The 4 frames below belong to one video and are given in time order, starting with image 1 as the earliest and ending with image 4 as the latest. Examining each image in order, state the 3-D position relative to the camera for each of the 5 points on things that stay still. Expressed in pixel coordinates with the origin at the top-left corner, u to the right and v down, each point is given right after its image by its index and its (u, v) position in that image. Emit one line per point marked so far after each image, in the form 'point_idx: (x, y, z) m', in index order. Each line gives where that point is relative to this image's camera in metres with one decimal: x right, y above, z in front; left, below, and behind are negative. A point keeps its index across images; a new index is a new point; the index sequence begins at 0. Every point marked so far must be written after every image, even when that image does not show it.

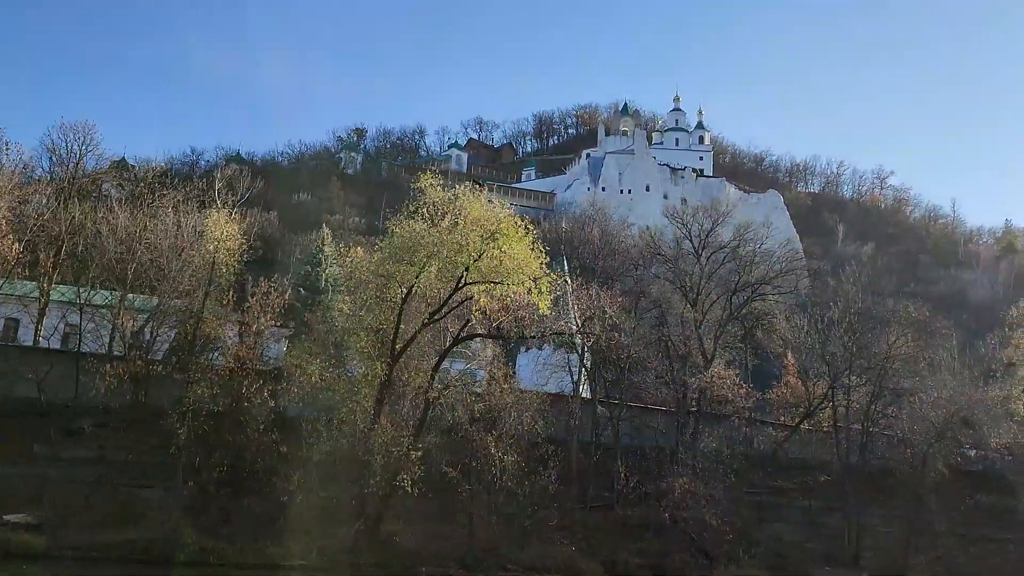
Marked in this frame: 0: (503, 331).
0: (-0.2, -0.8, +15.4) m
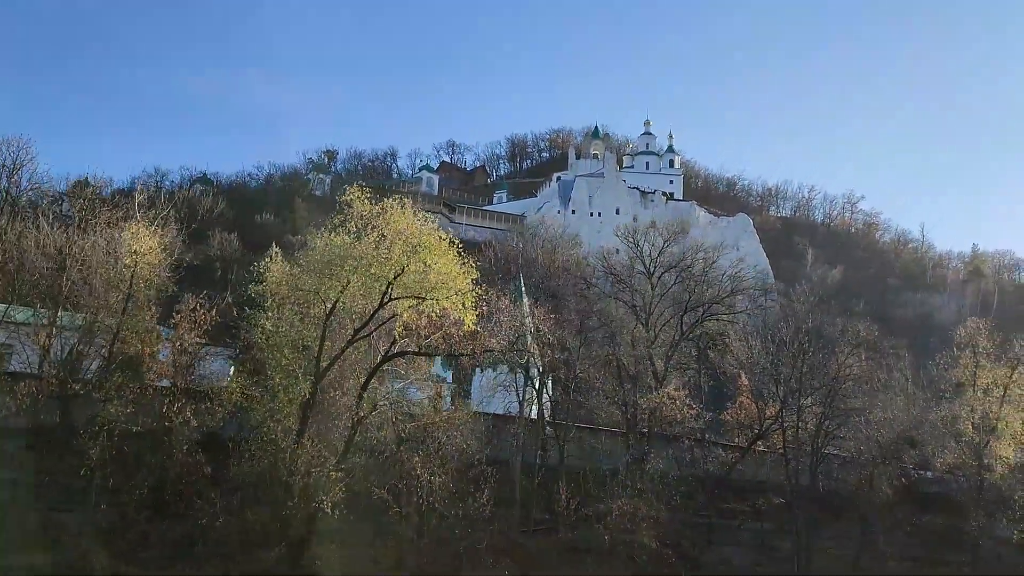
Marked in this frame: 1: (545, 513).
0: (-1.4, -1.0, +15.1) m
1: (+0.7, -4.9, +19.3) m
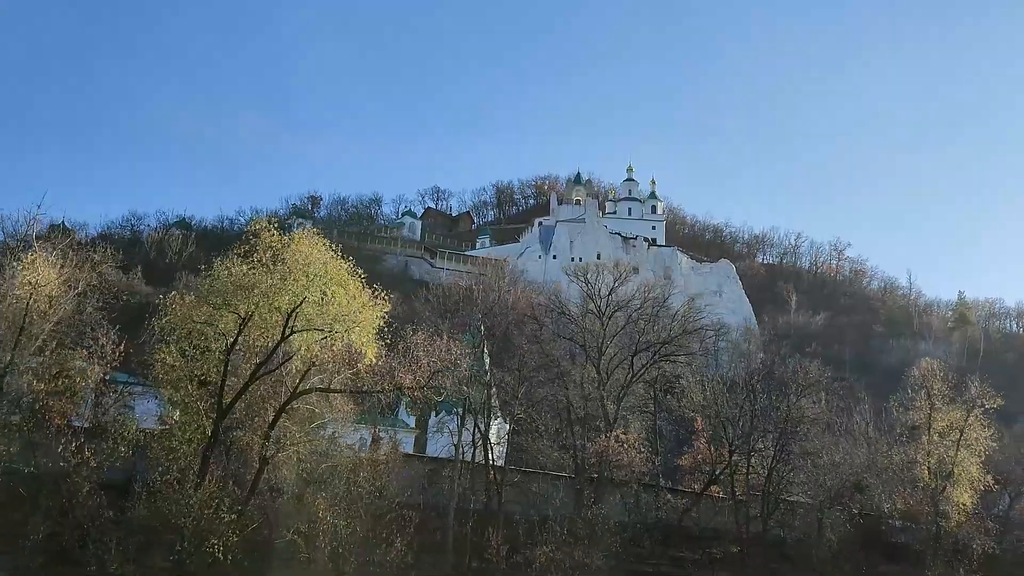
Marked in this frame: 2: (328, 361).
0: (-2.9, -1.6, +14.5) m
1: (-0.7, -5.7, +18.4) m
2: (-3.0, -1.2, +14.3) m
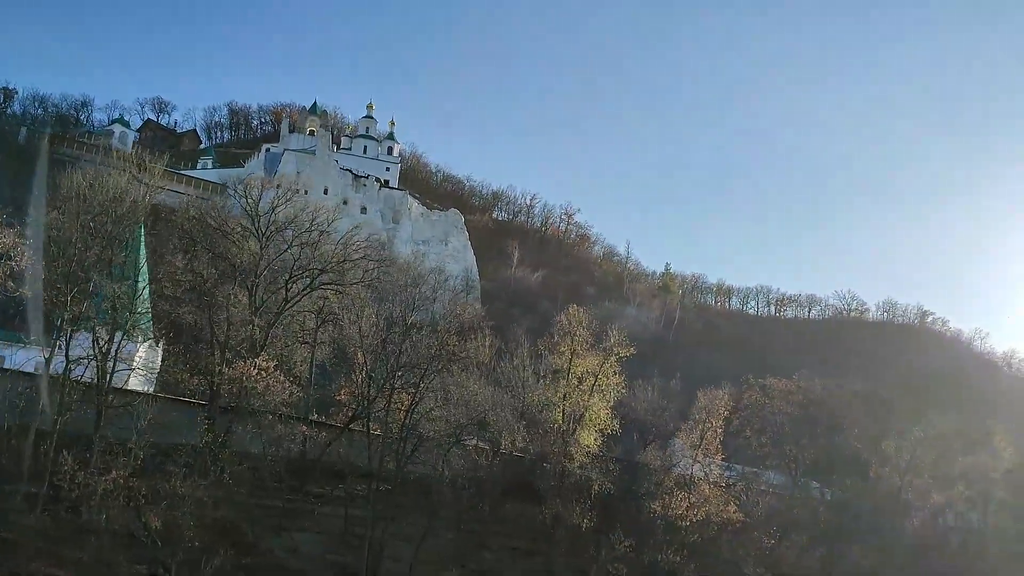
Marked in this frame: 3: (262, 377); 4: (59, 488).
0: (-9.1, +0.3, +11.6) m
1: (-8.5, -3.7, +16.2) m
2: (-9.1, +0.7, +11.4) m
3: (-5.6, -1.9, +19.1) m
4: (-8.3, -3.7, +16.3) m
